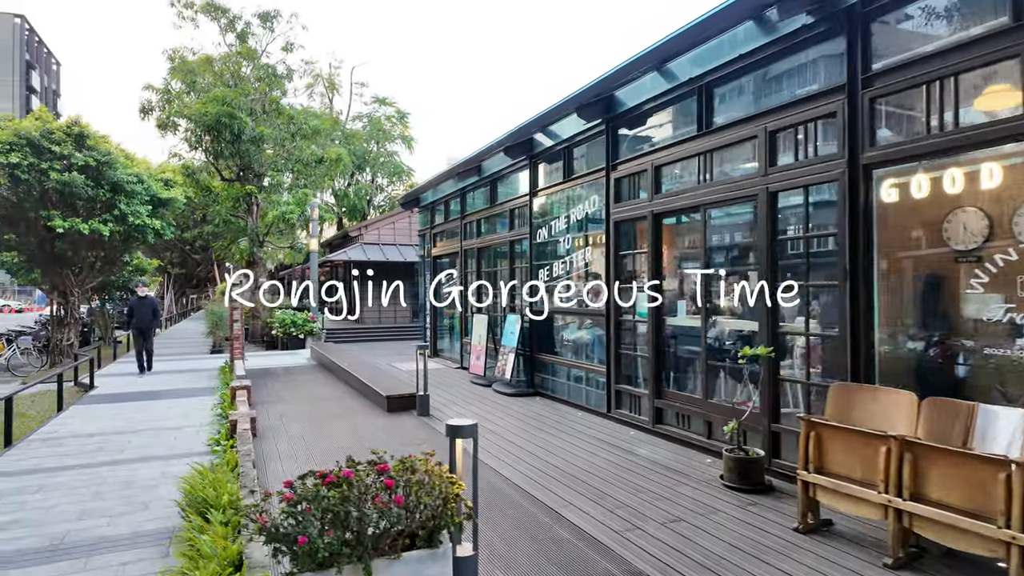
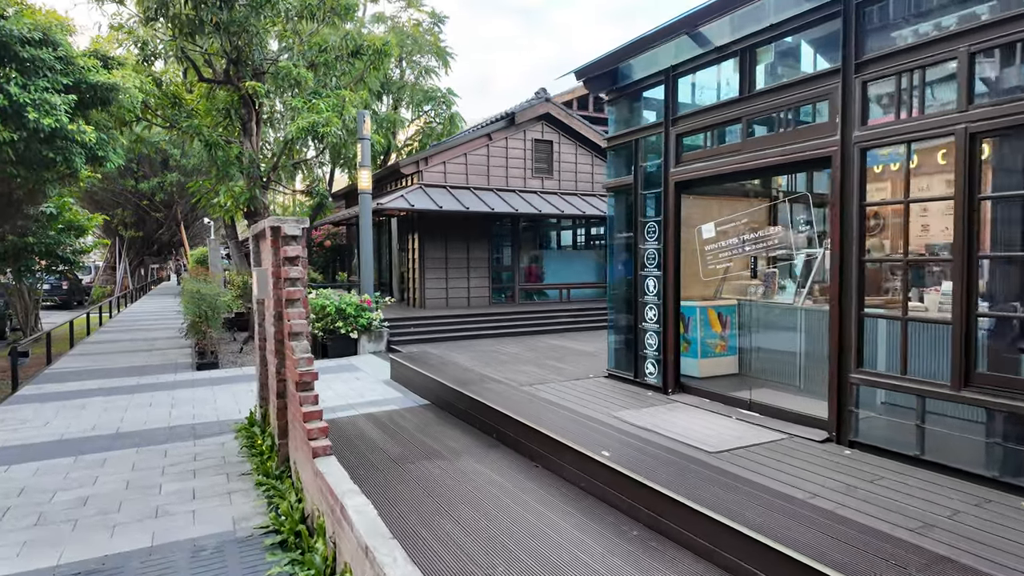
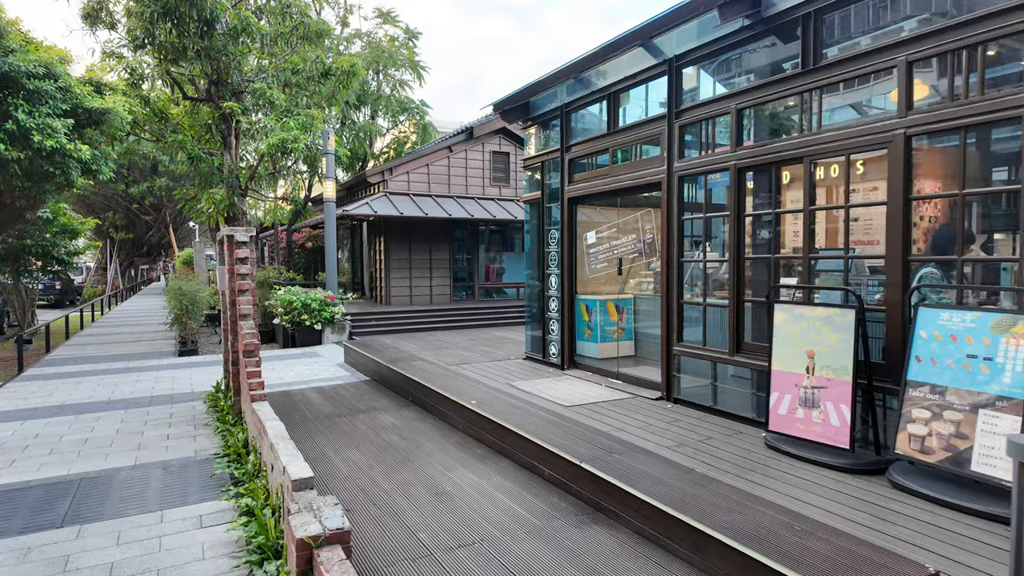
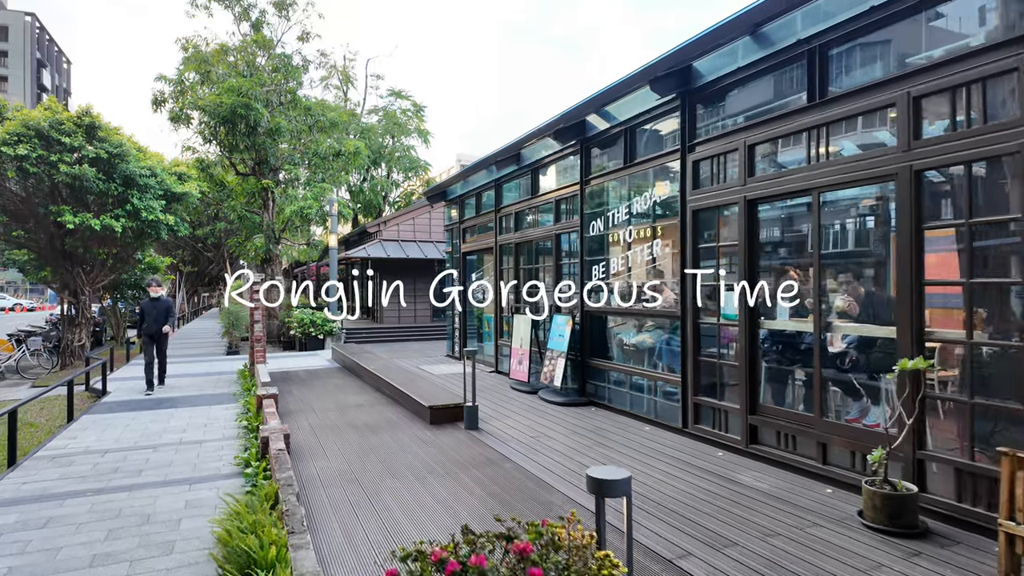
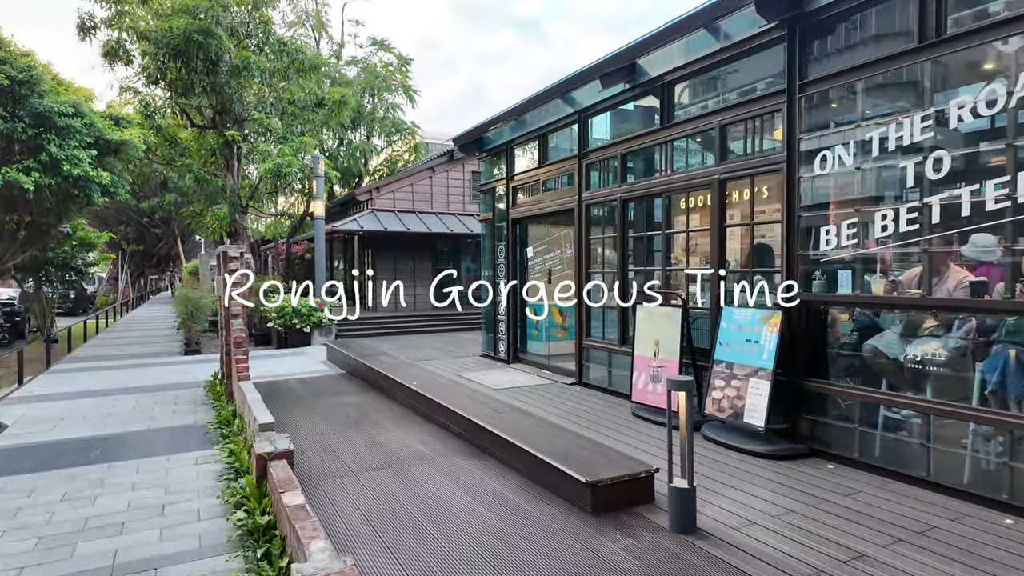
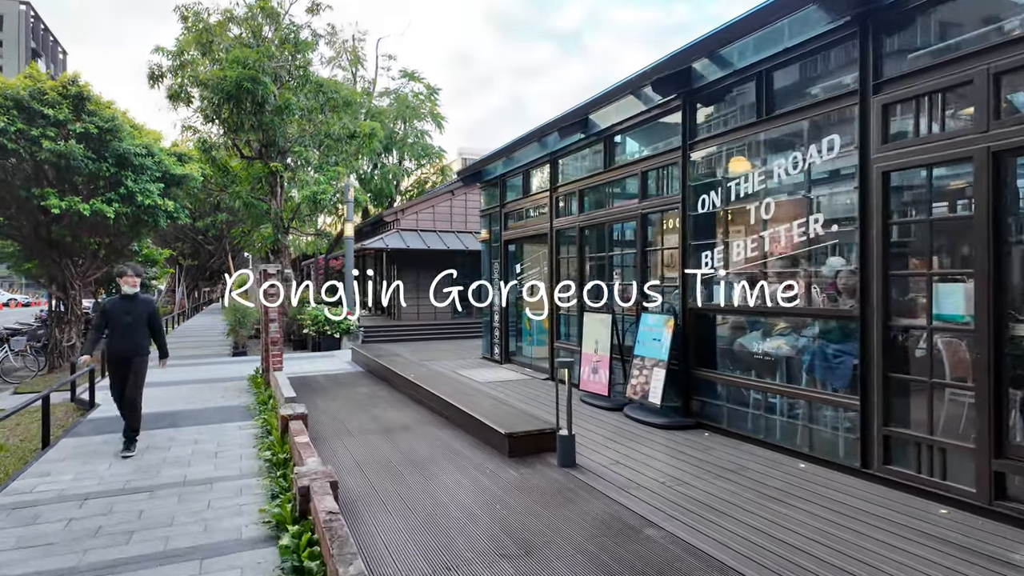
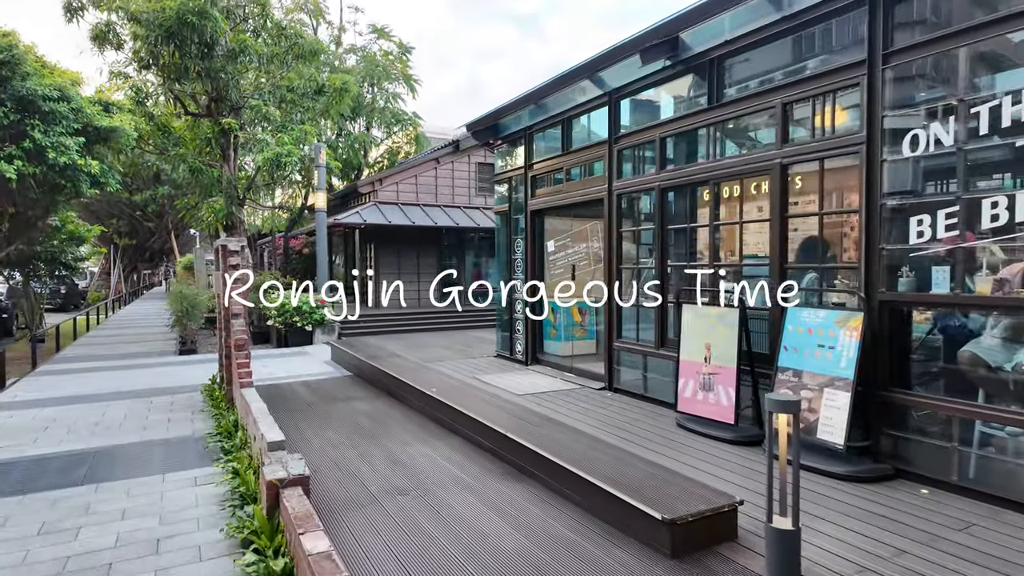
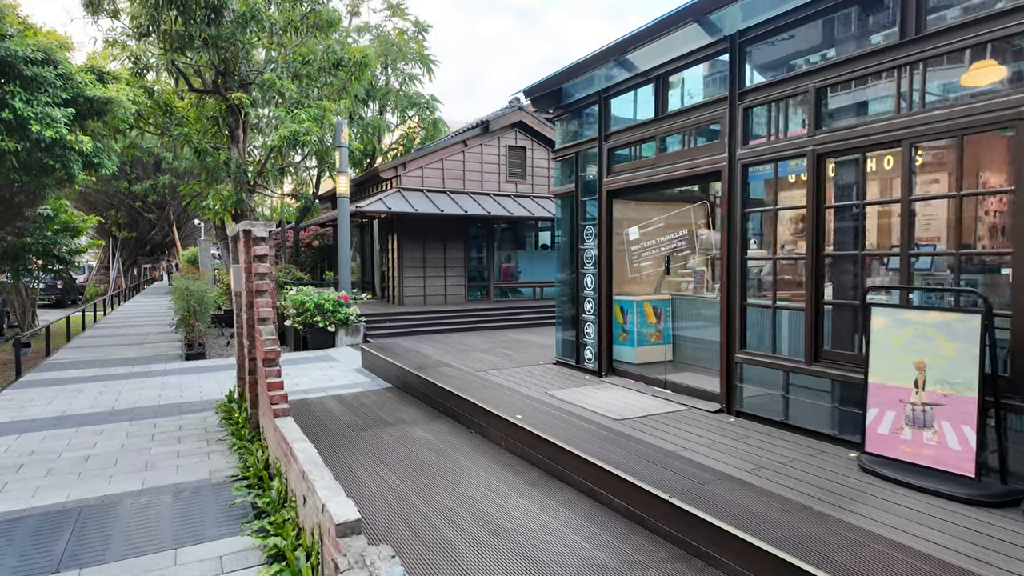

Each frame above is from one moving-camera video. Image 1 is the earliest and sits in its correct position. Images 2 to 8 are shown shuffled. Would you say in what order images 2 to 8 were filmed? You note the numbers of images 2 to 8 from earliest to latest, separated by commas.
4, 6, 5, 7, 3, 8, 2
